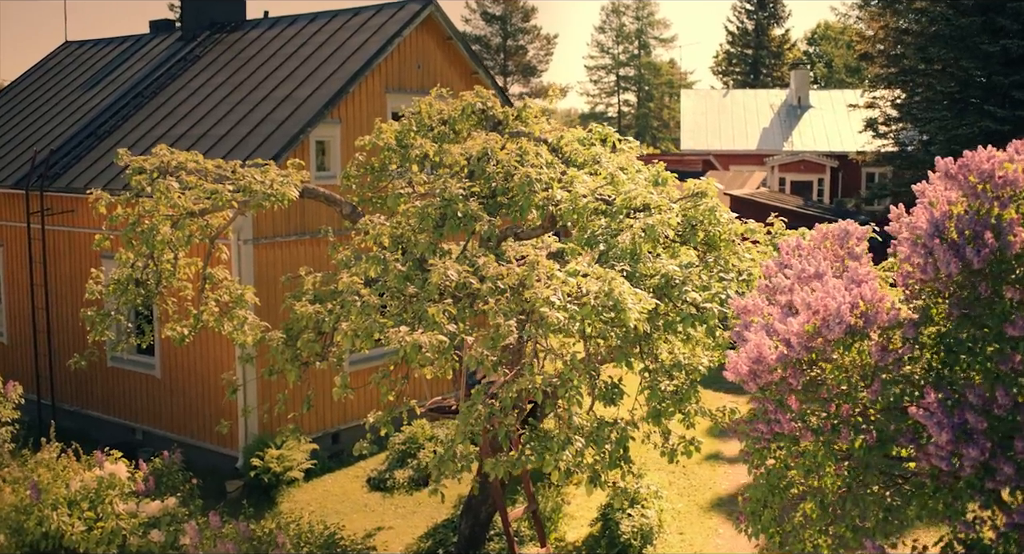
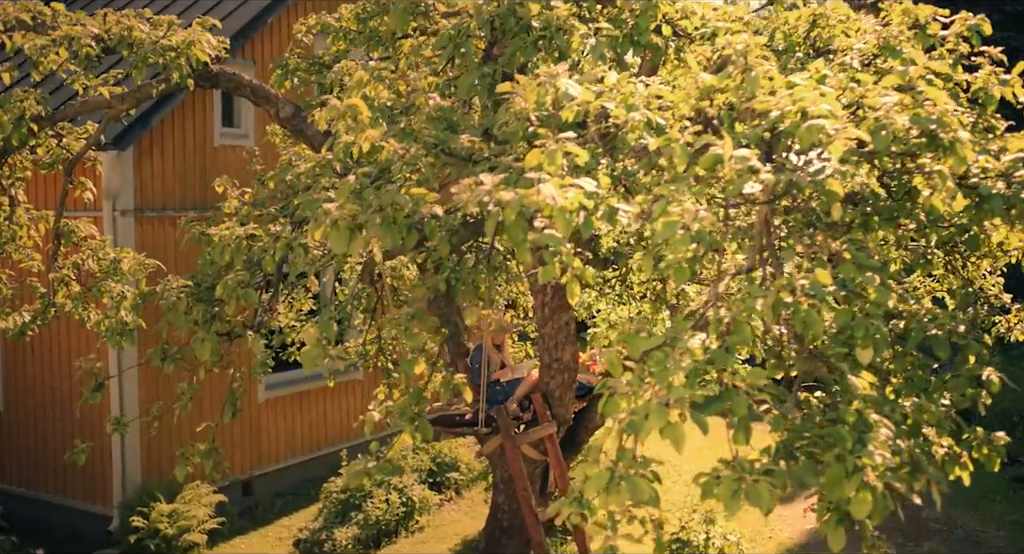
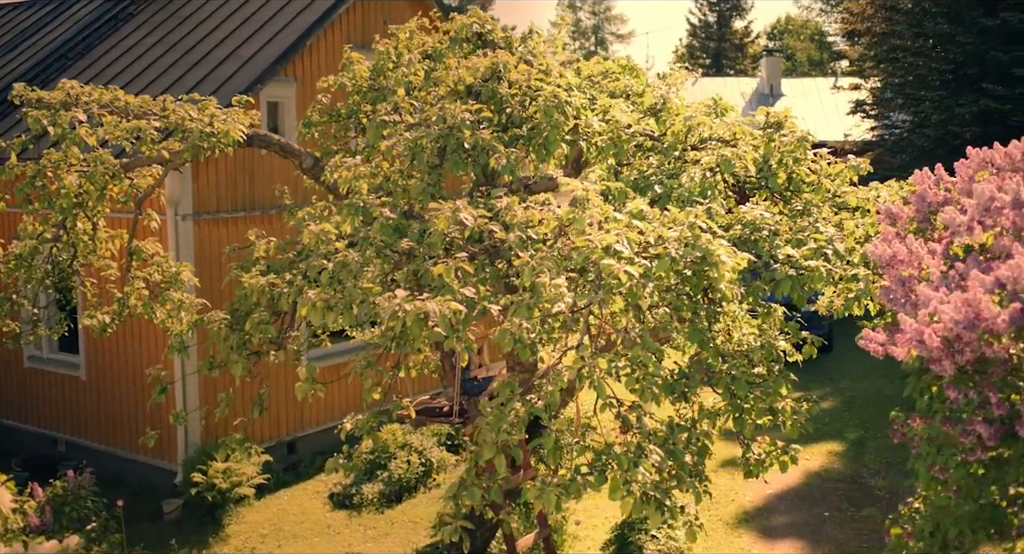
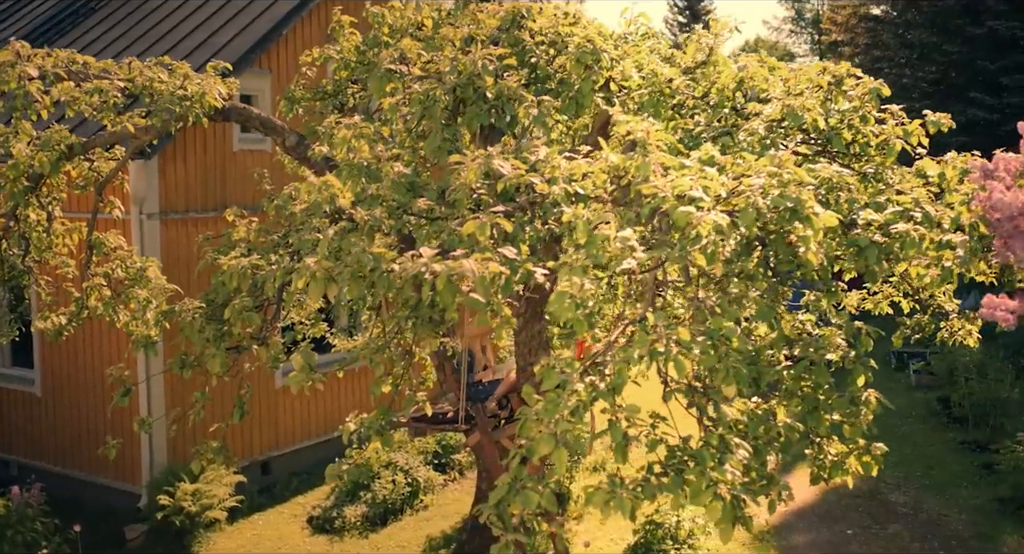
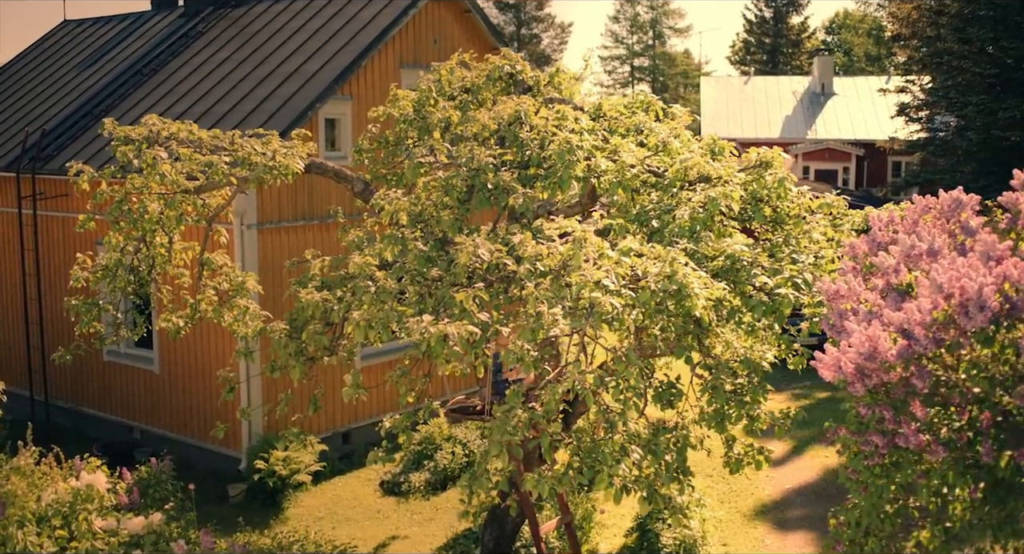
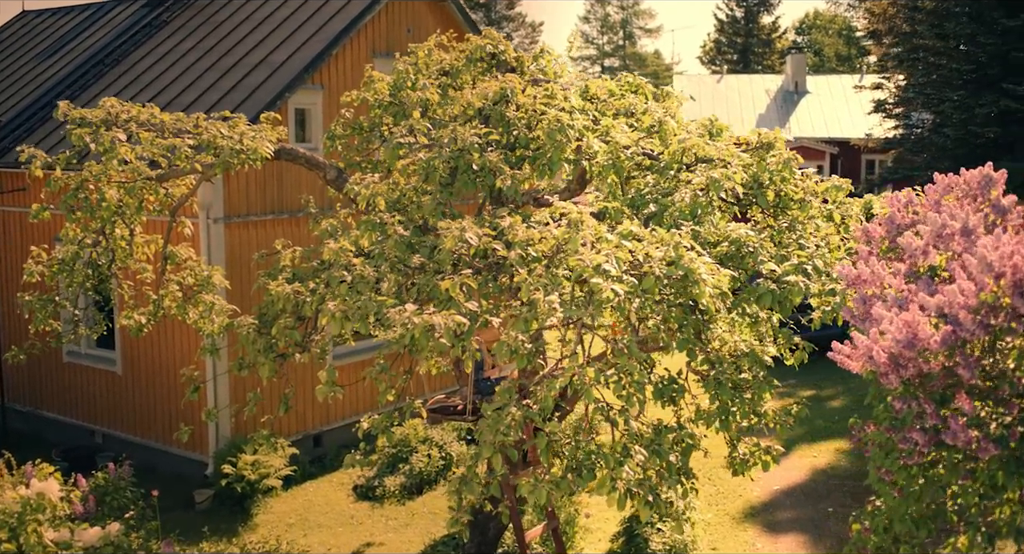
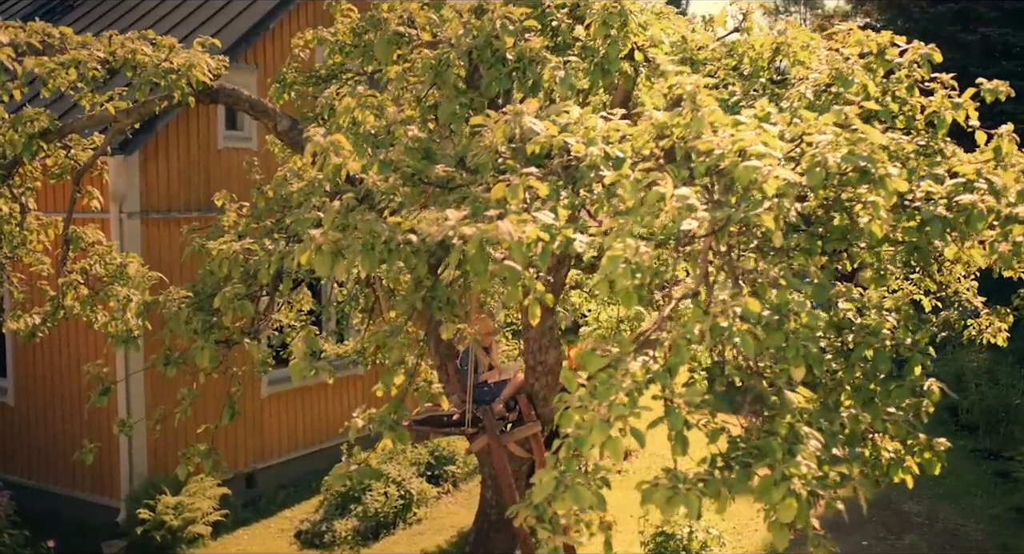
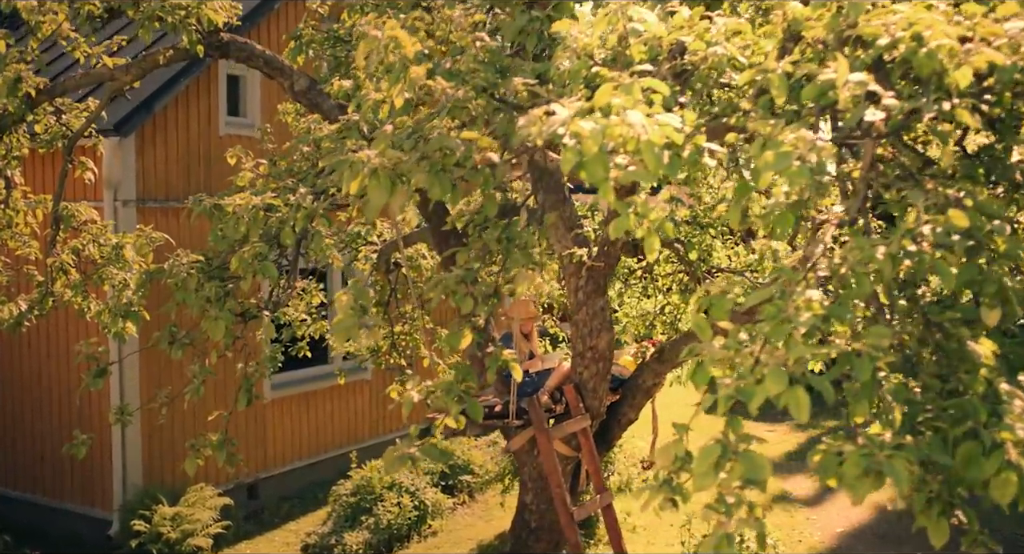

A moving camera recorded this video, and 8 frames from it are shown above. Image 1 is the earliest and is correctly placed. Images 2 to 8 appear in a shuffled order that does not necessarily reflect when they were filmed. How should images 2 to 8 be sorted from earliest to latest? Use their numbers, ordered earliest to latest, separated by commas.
5, 6, 3, 4, 7, 2, 8
